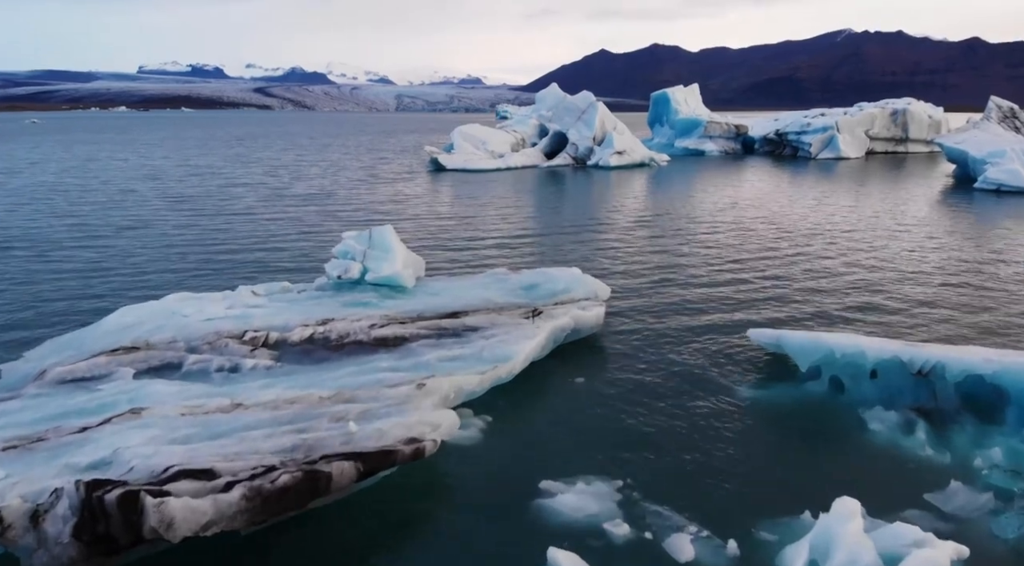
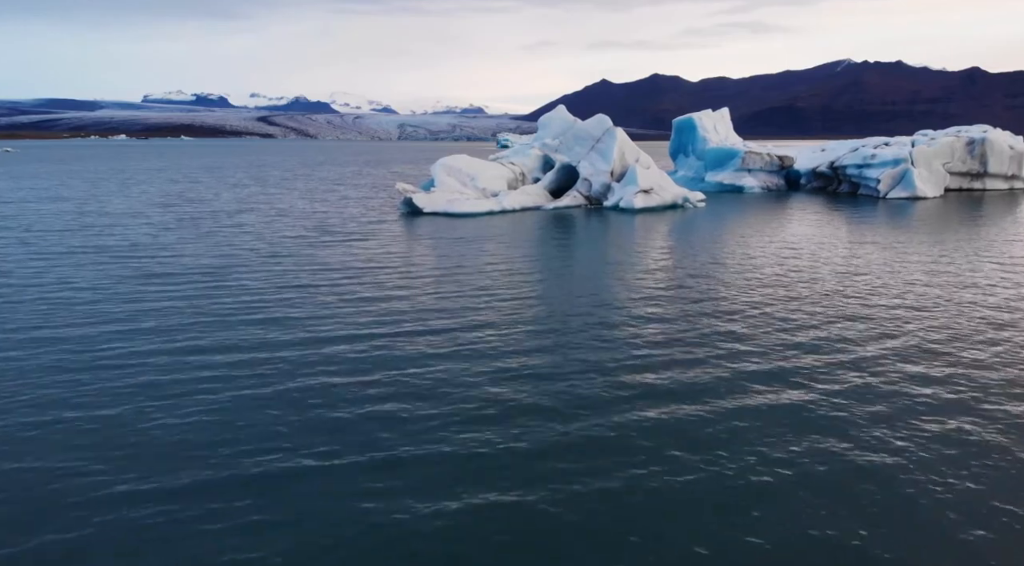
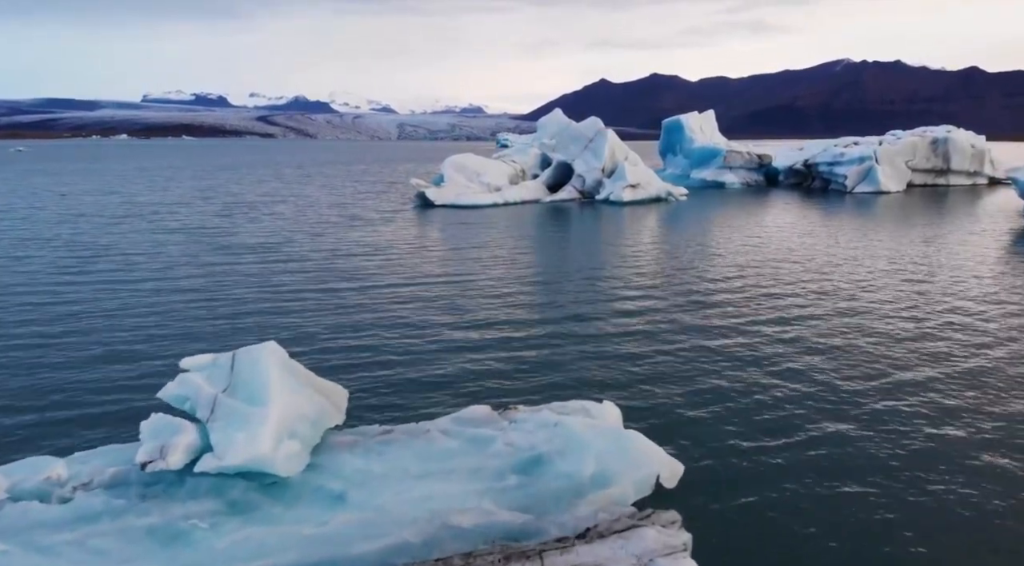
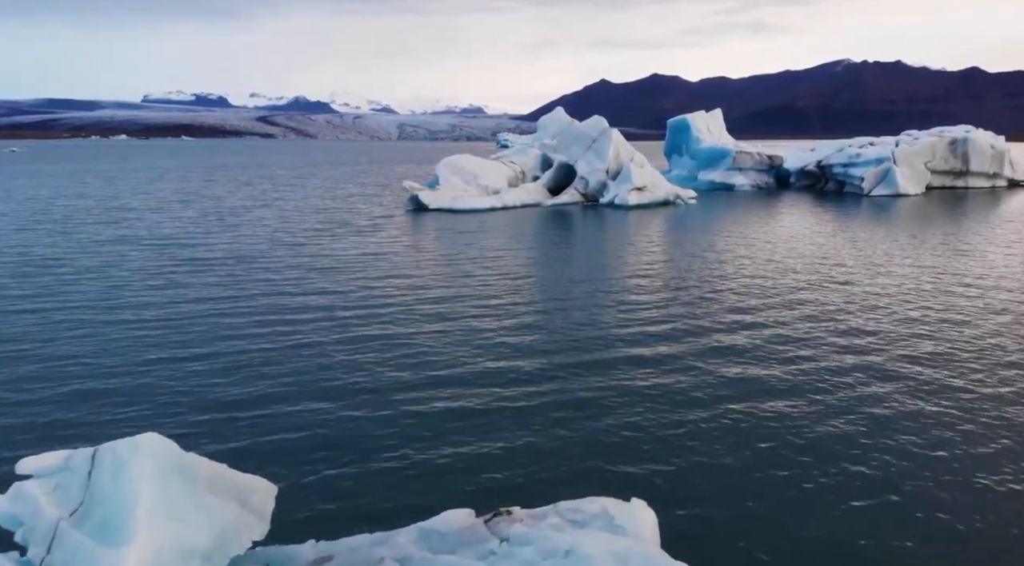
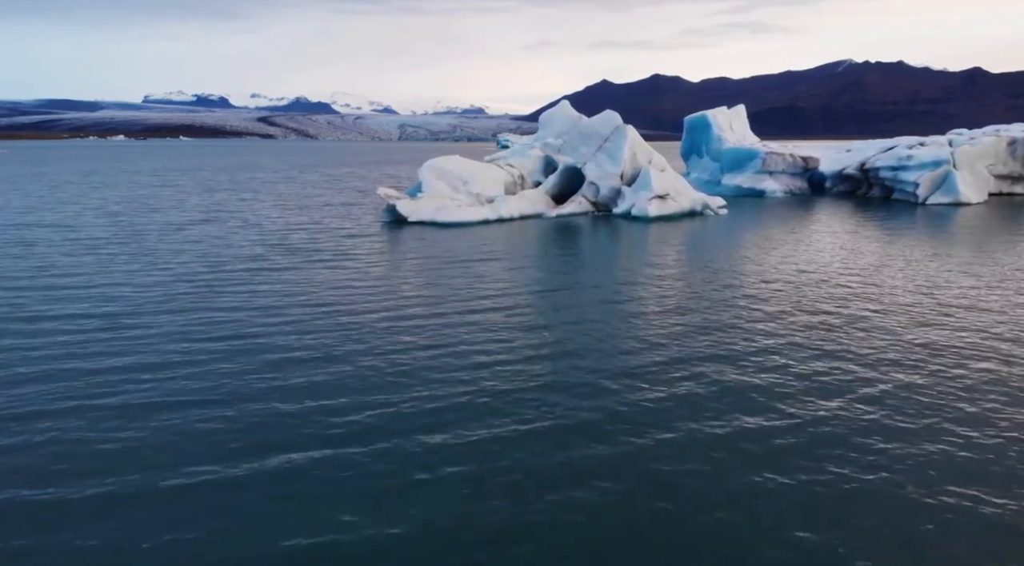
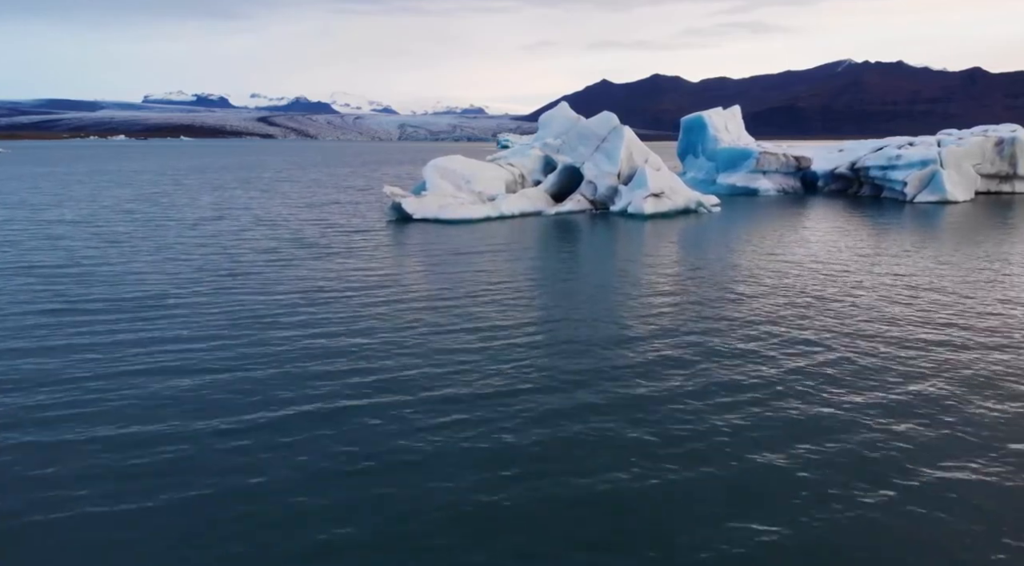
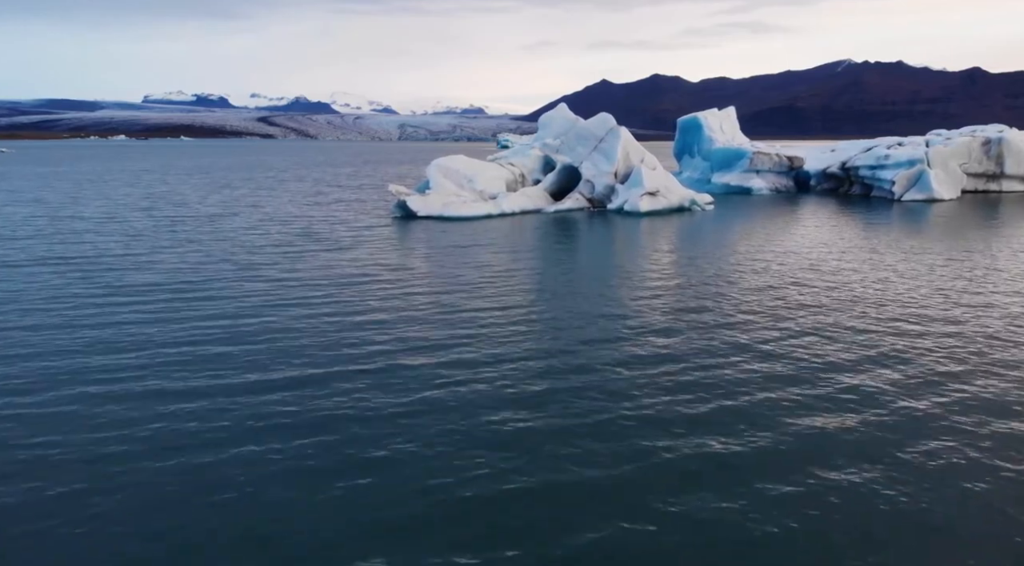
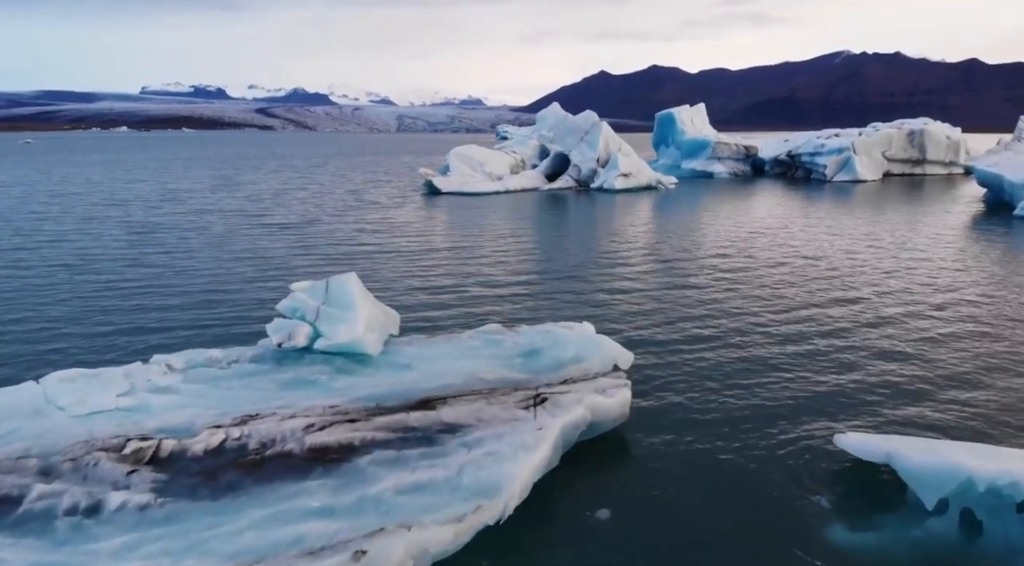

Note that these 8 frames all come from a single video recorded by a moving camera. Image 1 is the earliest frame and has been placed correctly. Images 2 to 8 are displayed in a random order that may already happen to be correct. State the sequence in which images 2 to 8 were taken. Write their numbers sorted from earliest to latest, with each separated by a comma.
8, 3, 4, 2, 7, 6, 5
